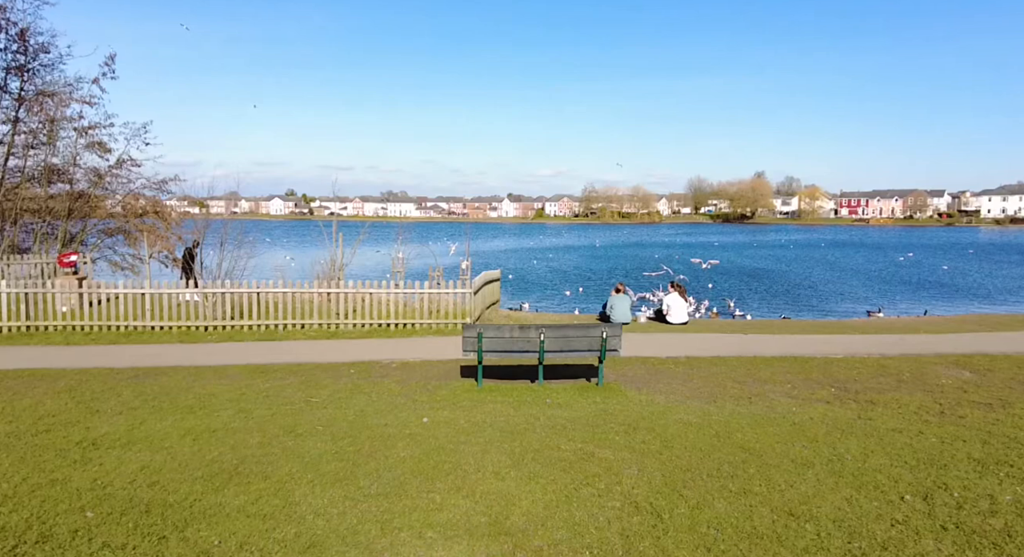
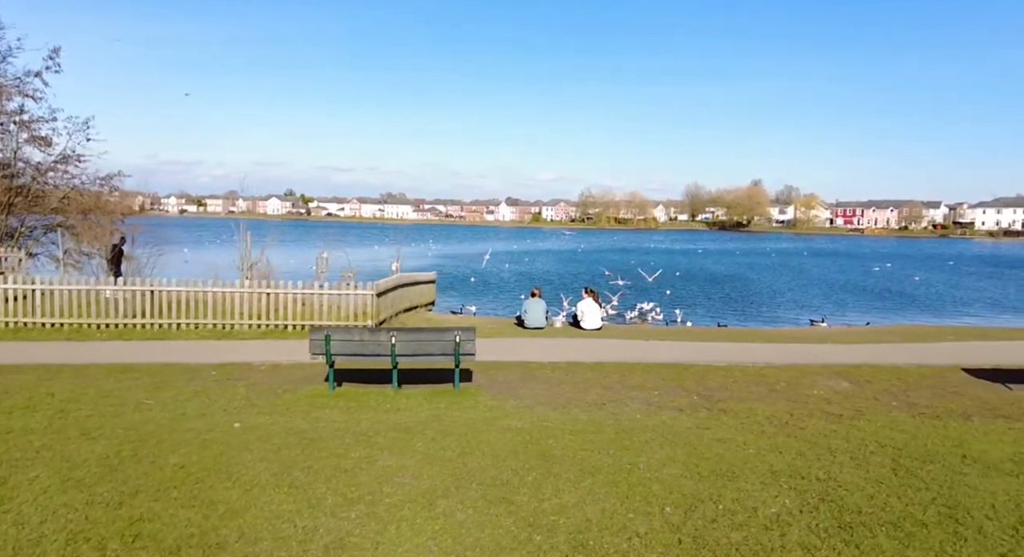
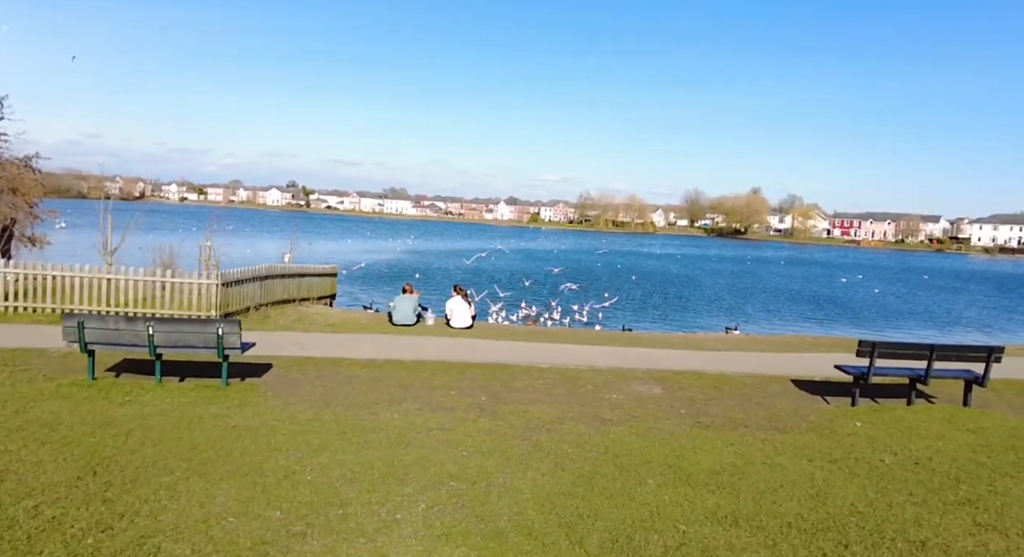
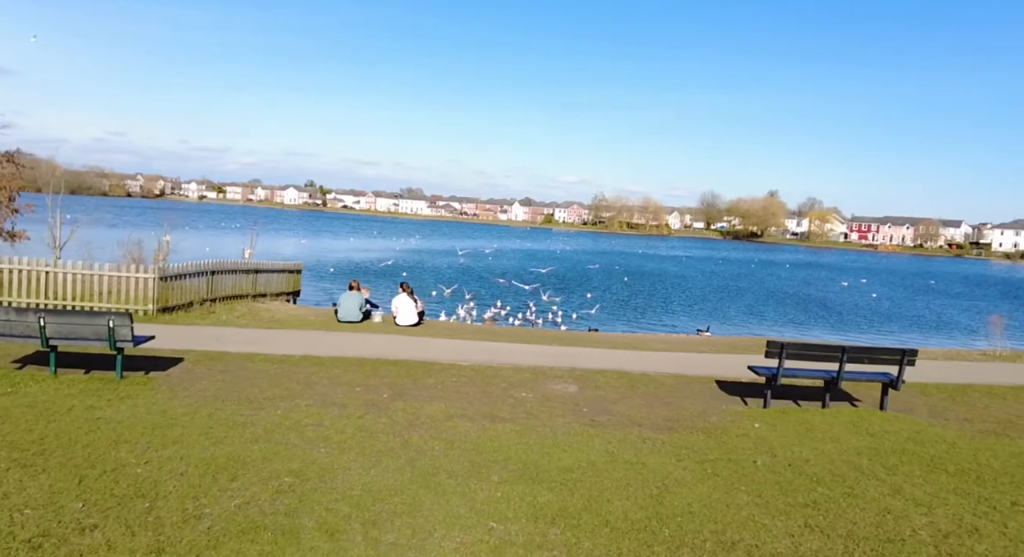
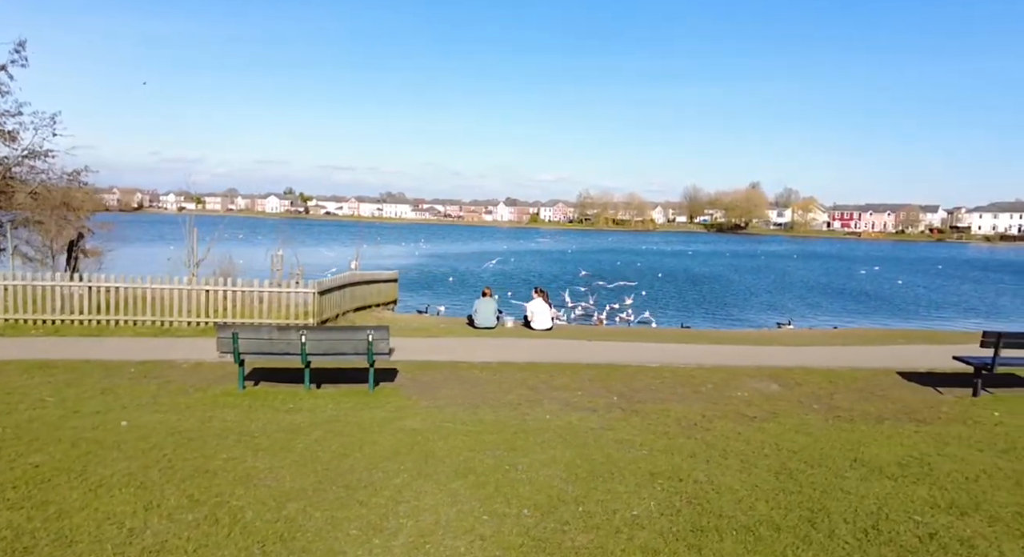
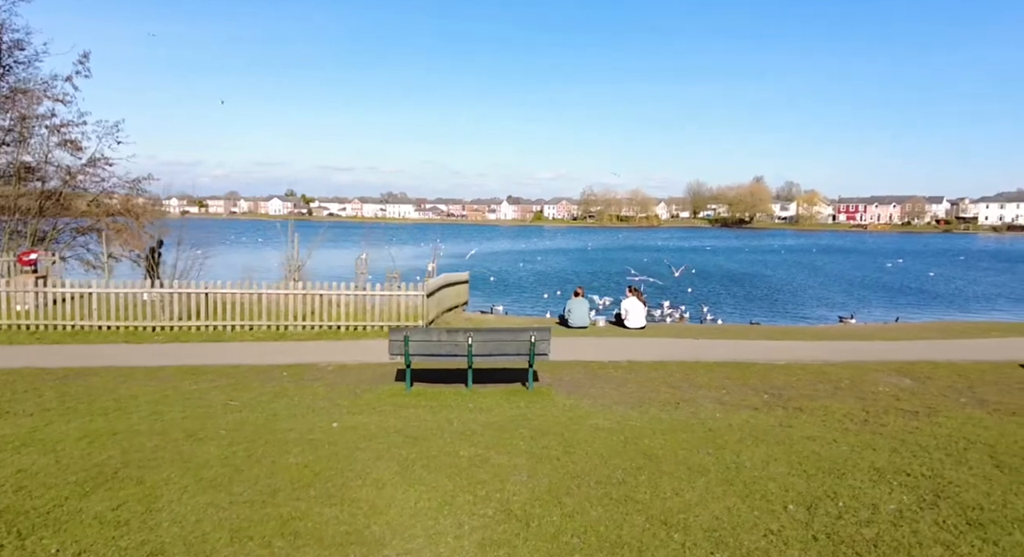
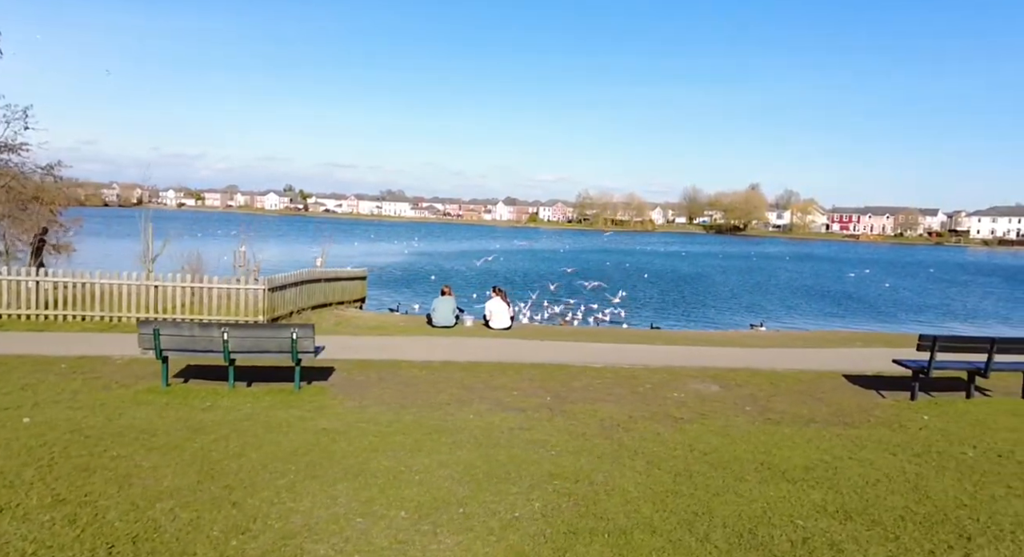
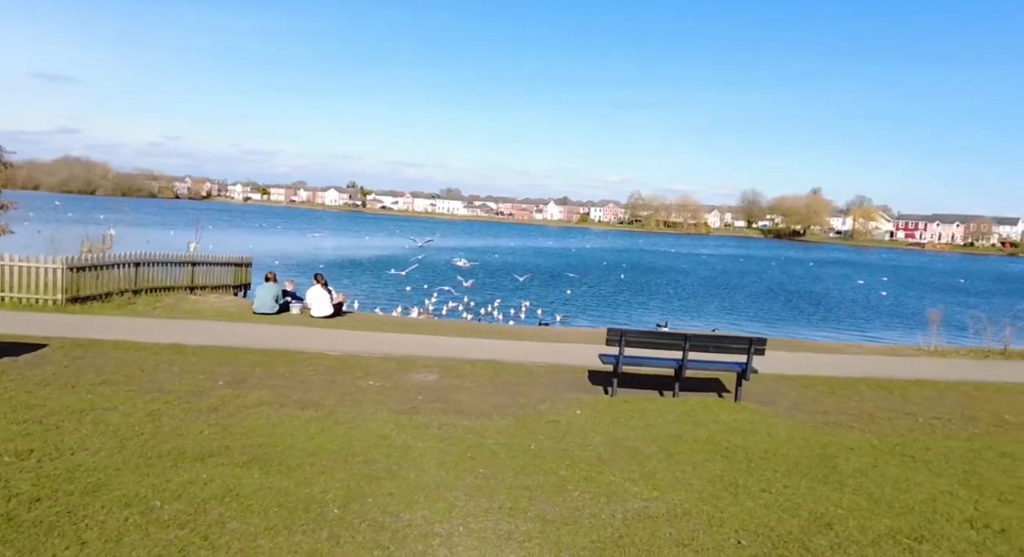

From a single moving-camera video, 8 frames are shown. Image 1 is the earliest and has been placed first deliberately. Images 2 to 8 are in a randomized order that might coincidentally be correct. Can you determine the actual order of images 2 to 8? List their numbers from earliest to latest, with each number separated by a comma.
6, 2, 5, 7, 3, 4, 8
